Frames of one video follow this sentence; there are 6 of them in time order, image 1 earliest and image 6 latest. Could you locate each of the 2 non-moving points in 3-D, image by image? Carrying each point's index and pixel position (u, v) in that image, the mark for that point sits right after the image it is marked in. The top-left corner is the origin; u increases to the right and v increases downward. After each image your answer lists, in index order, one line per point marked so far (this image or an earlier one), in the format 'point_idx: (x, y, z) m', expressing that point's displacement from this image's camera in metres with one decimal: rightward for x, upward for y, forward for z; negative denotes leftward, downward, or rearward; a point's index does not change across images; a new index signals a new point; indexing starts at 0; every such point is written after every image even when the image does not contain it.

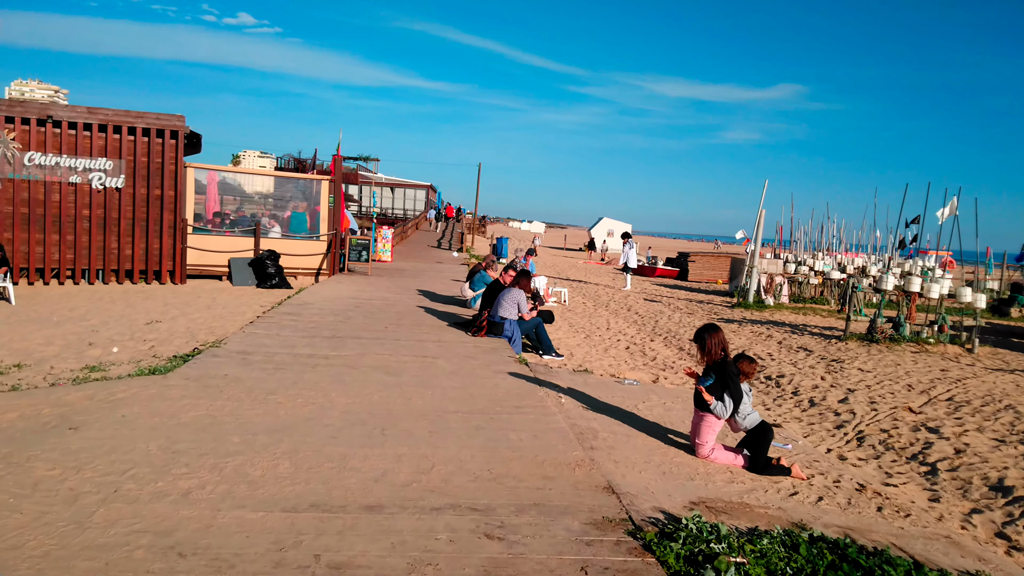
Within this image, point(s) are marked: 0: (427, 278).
0: (-1.6, +0.2, +16.7) m
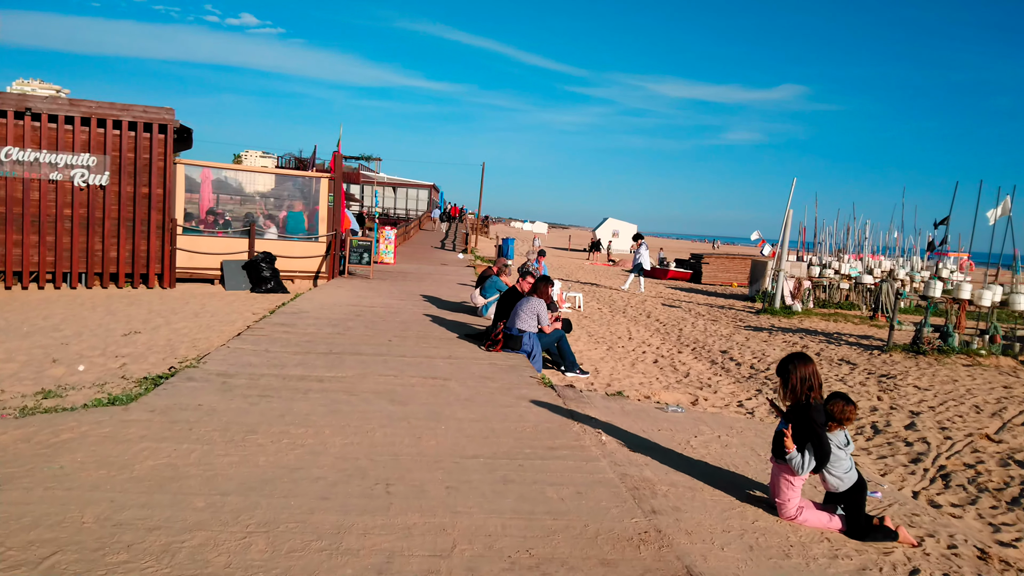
0: (-1.4, +0.1, +15.7) m
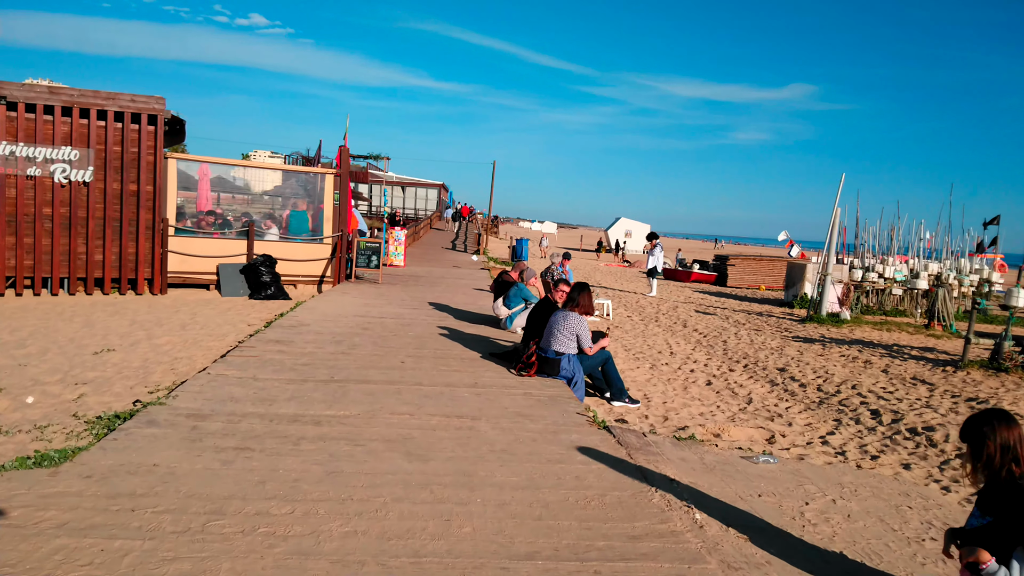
0: (-1.1, 0.0, +14.5) m
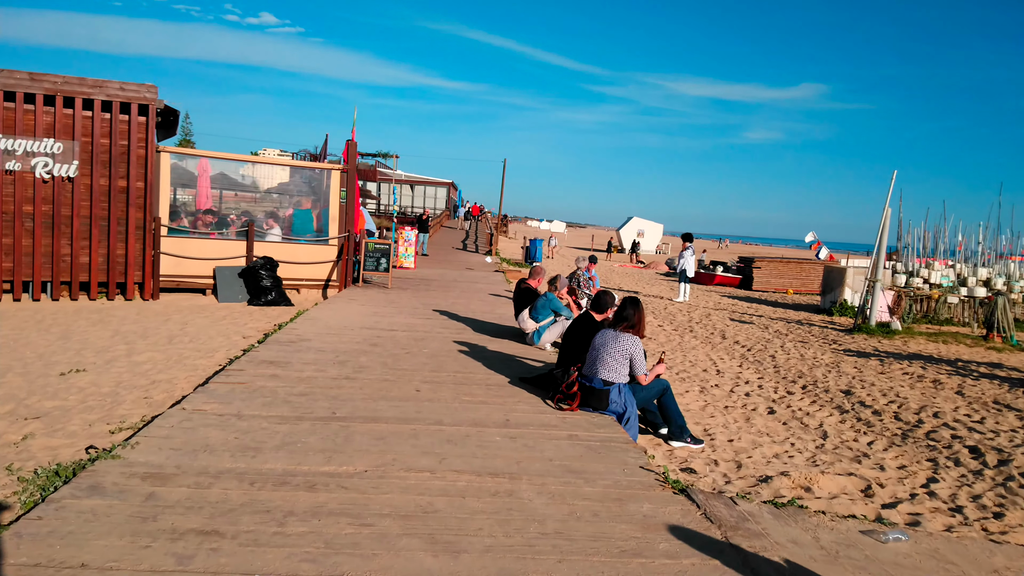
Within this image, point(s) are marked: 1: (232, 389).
0: (-0.8, -0.1, +13.4) m
1: (-1.7, -0.6, +5.4) m
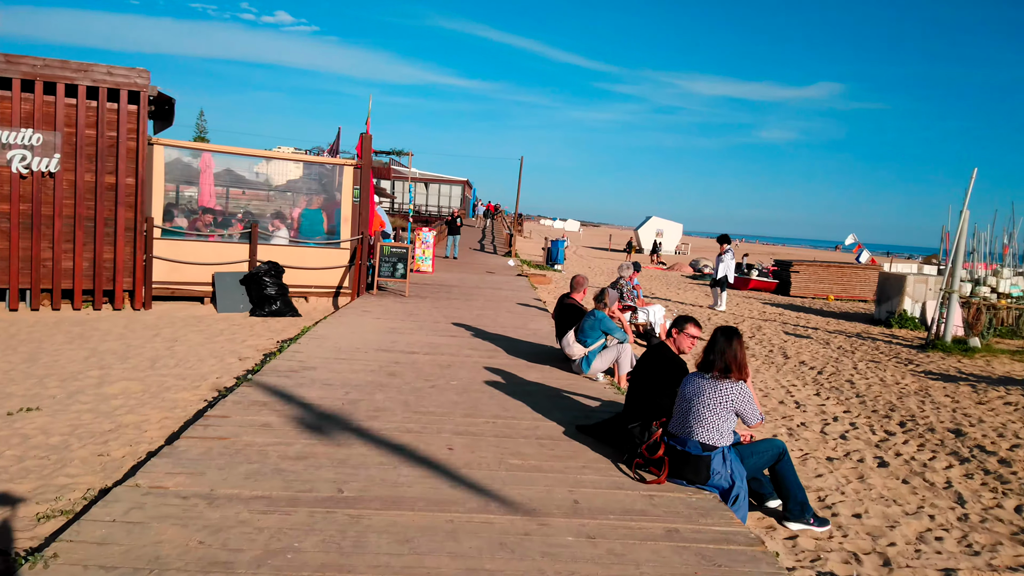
0: (-0.4, -0.2, +12.1) m
1: (-1.4, -0.8, +4.1) m
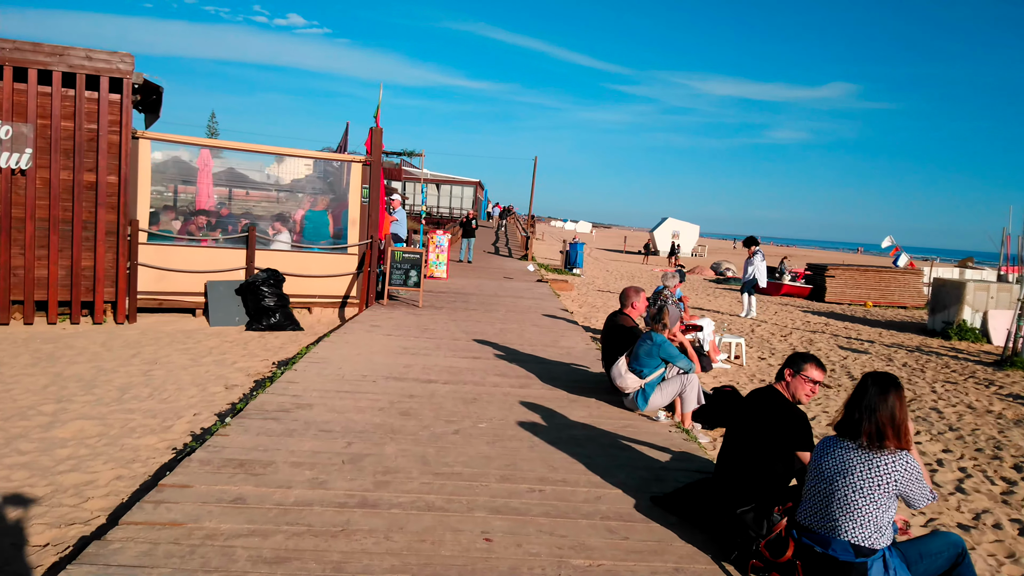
0: (-0.1, -0.3, +10.9) m
1: (-1.2, -0.9, +2.9) m
